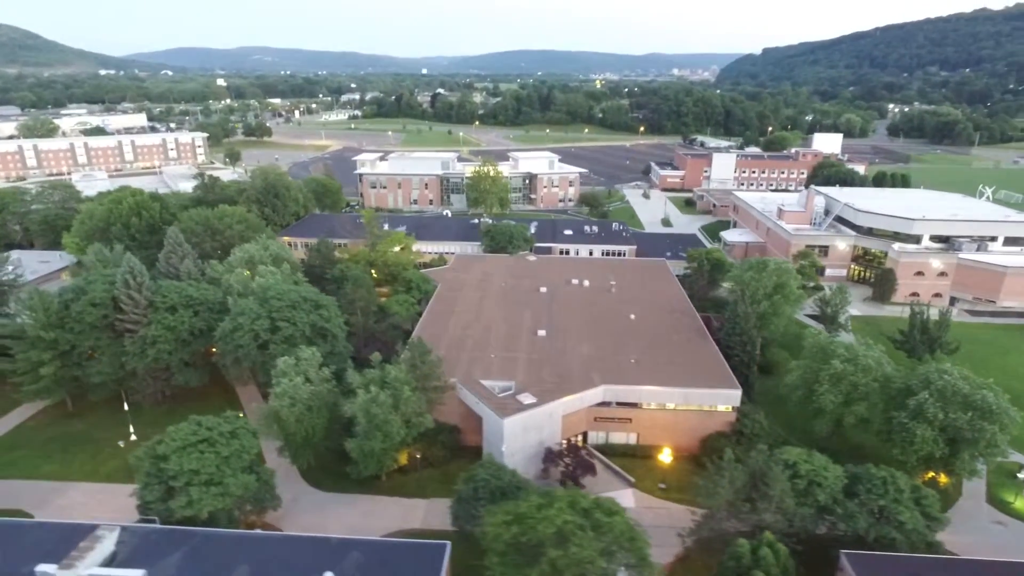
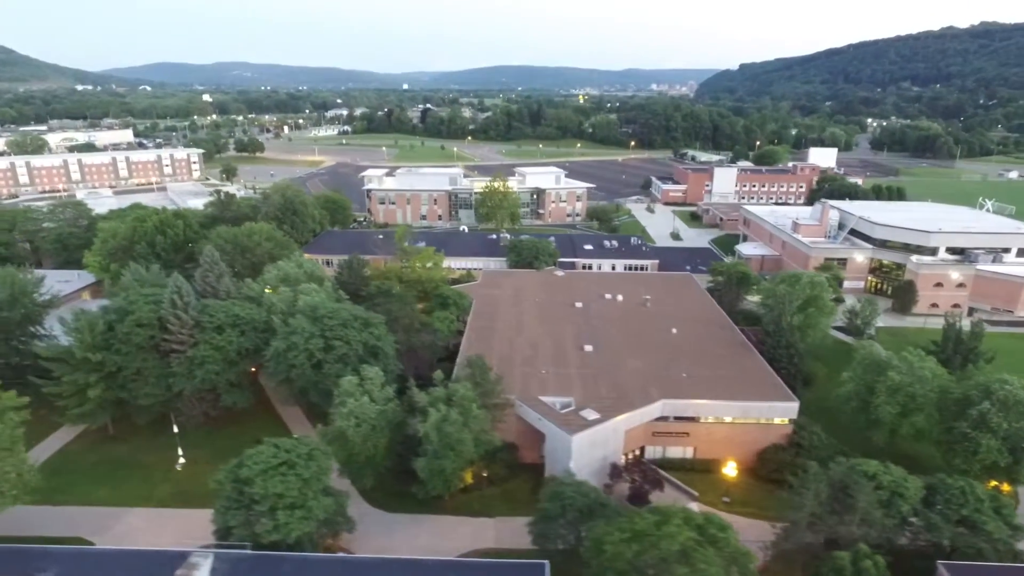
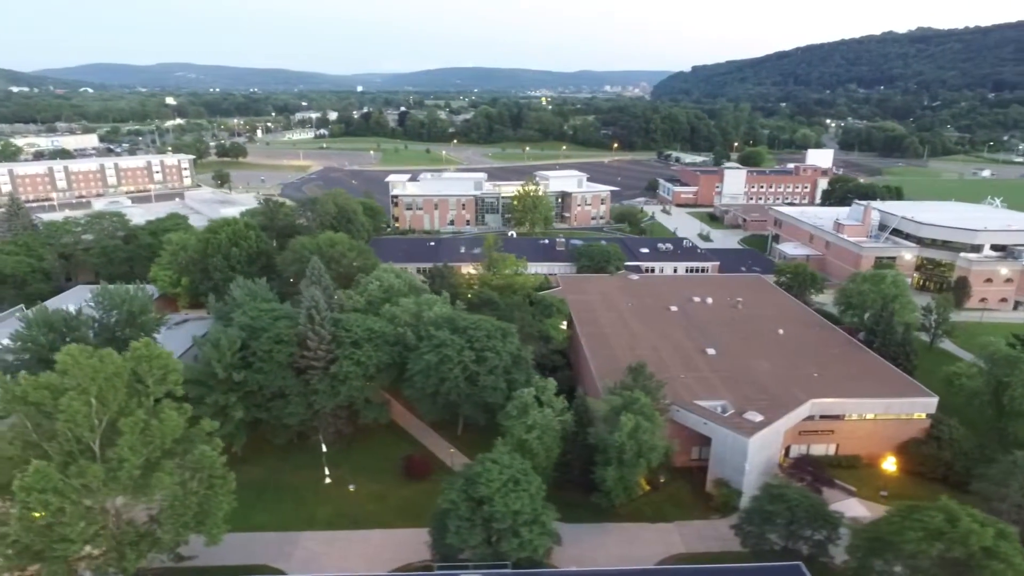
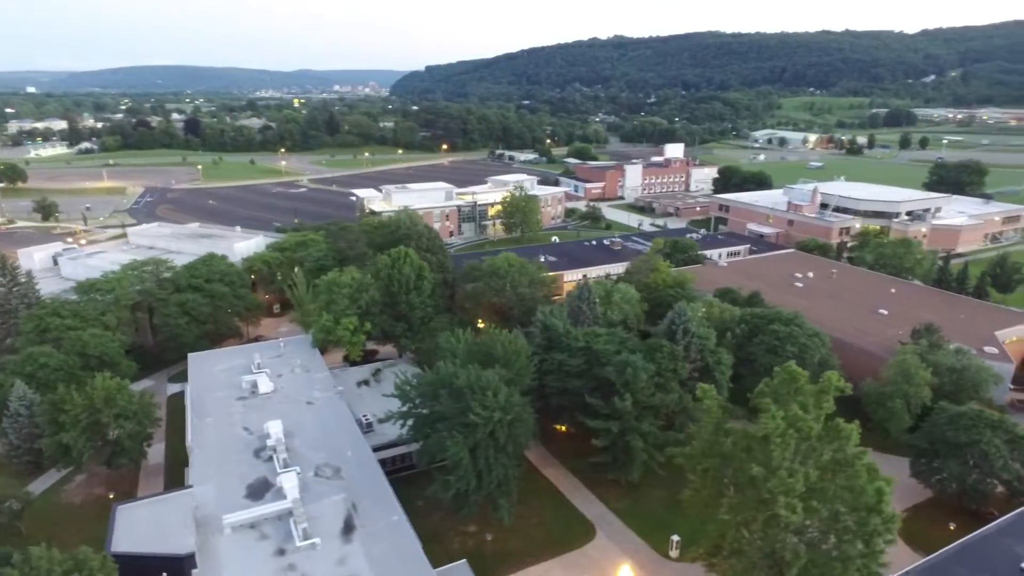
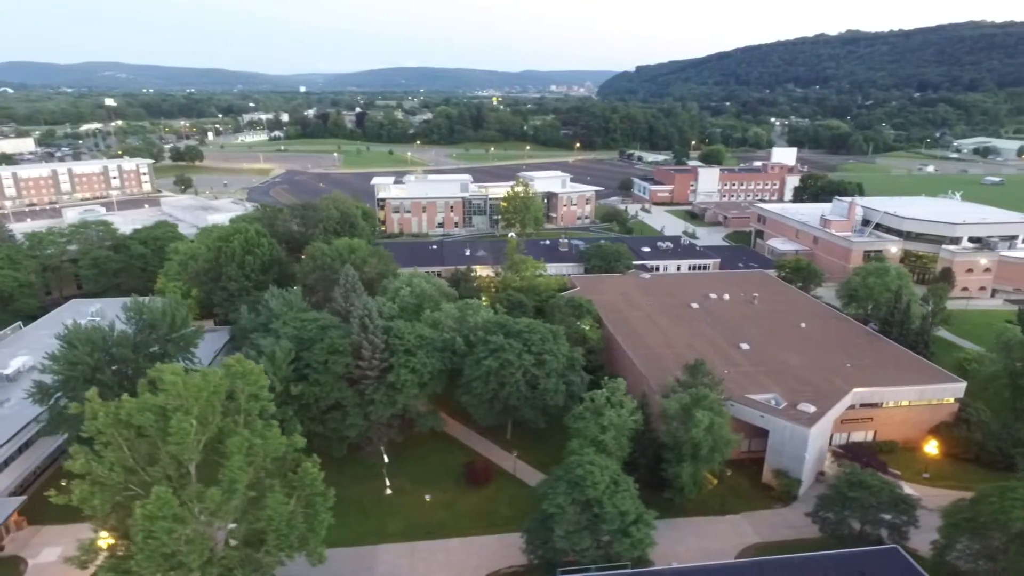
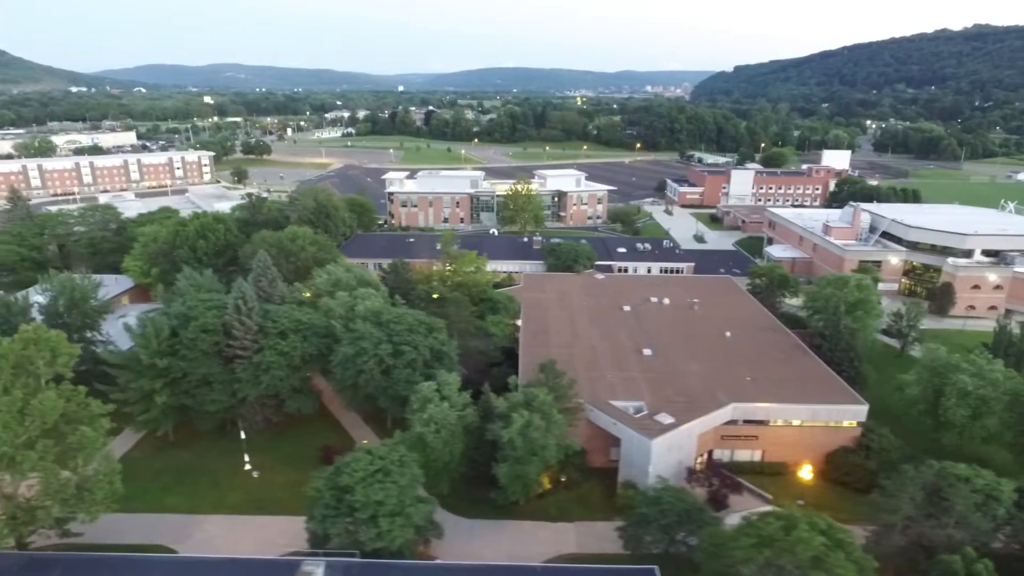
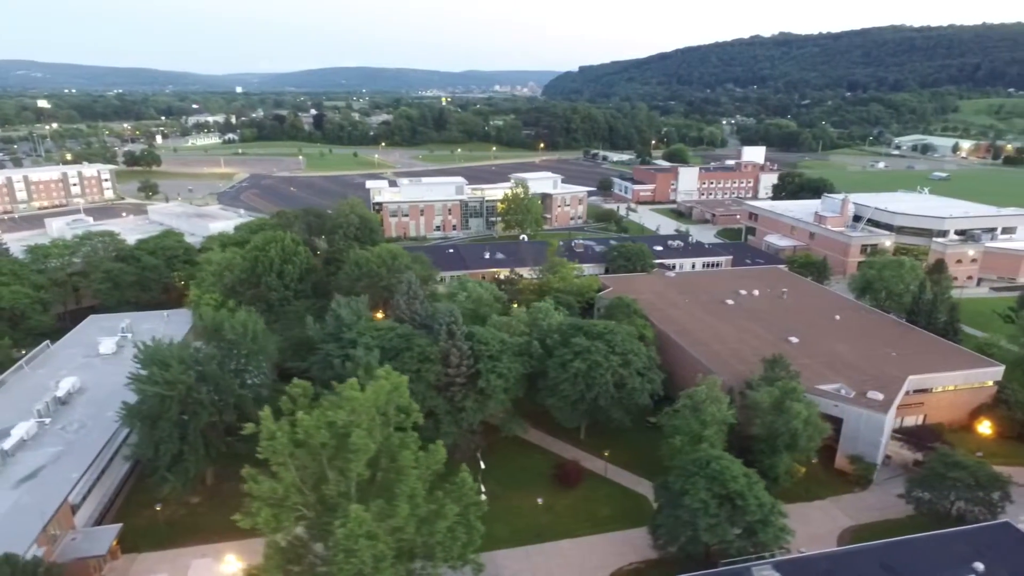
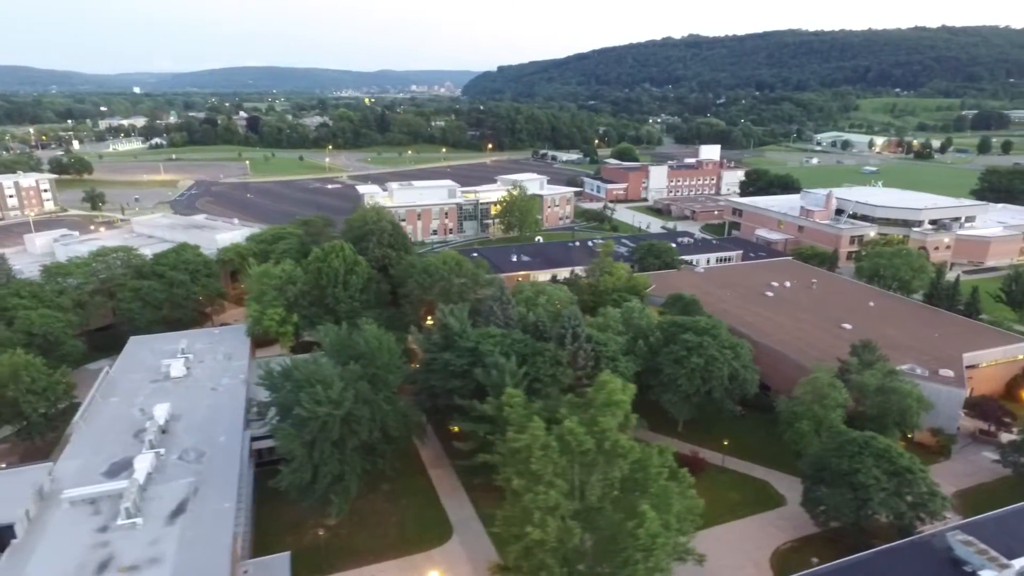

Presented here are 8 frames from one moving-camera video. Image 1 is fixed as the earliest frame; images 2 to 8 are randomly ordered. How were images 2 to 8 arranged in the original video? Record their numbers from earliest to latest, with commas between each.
2, 6, 3, 5, 7, 8, 4
